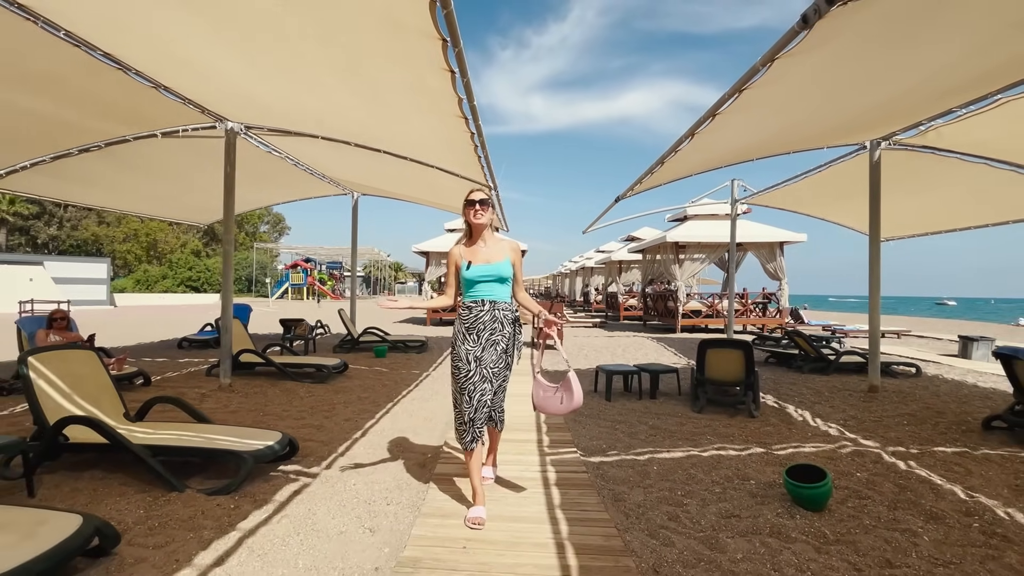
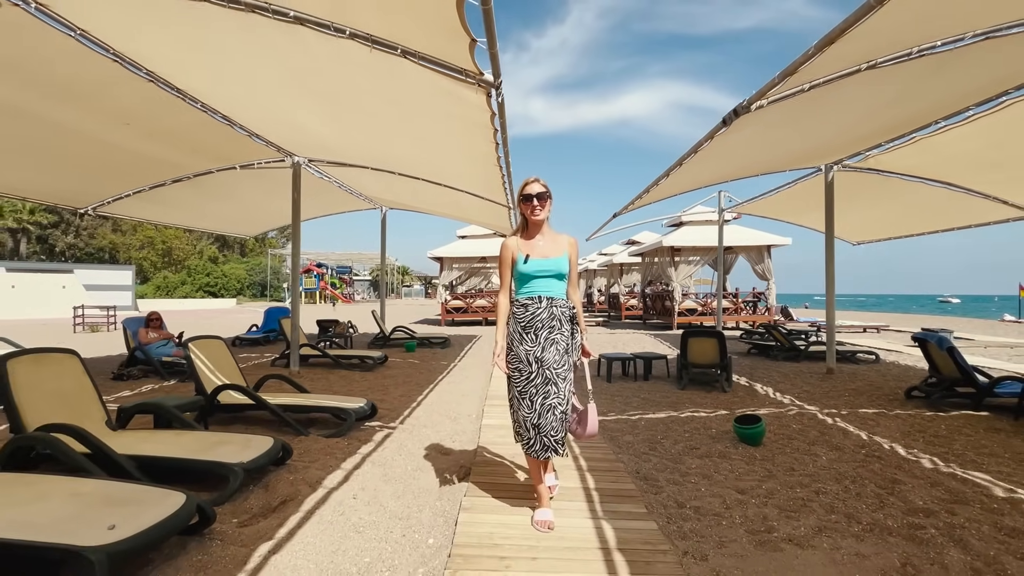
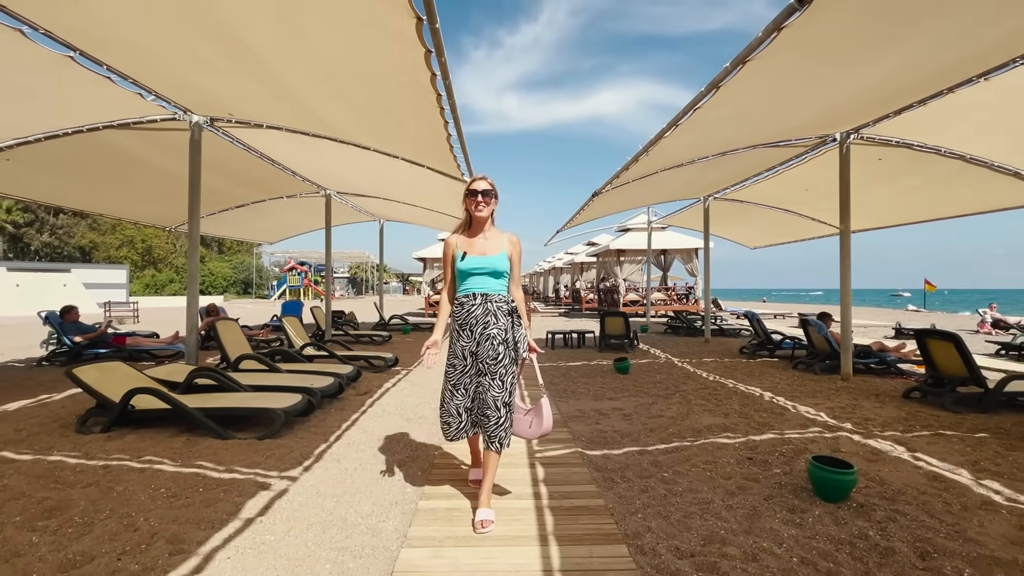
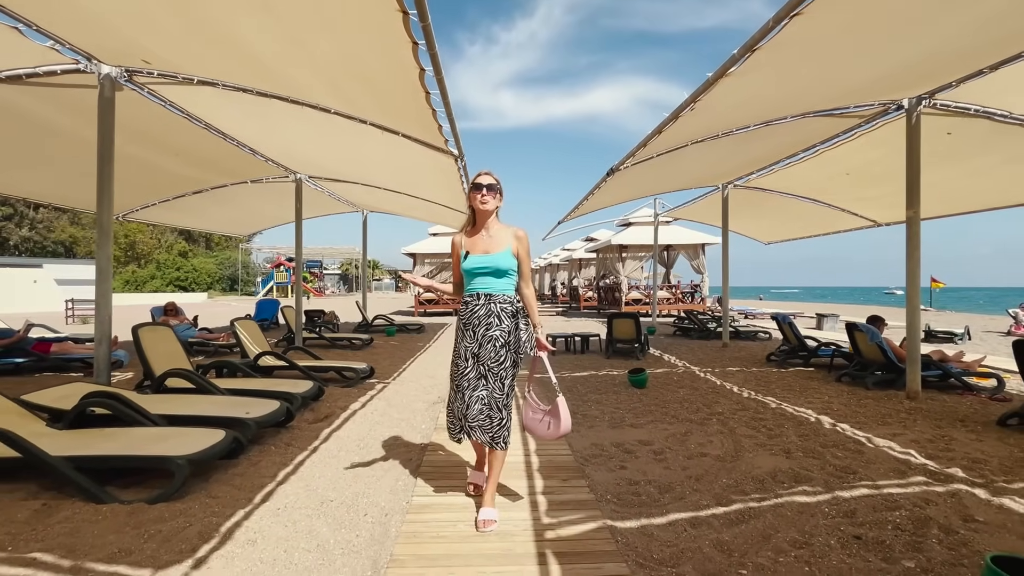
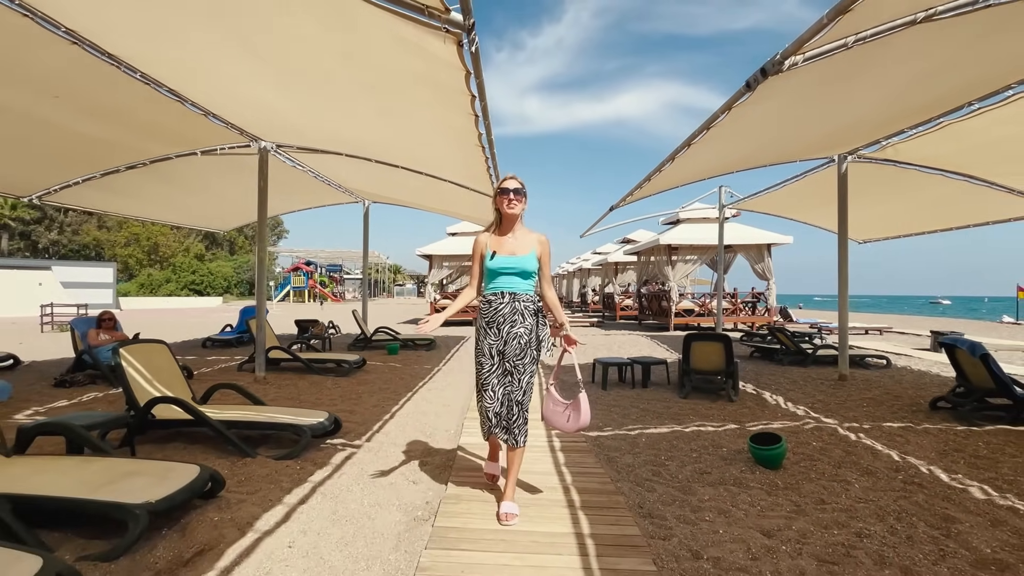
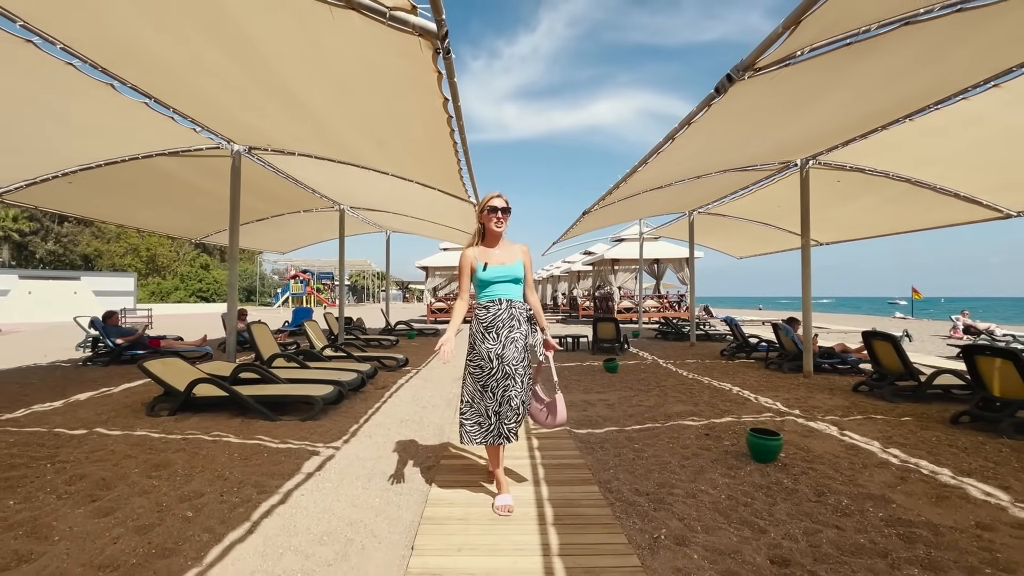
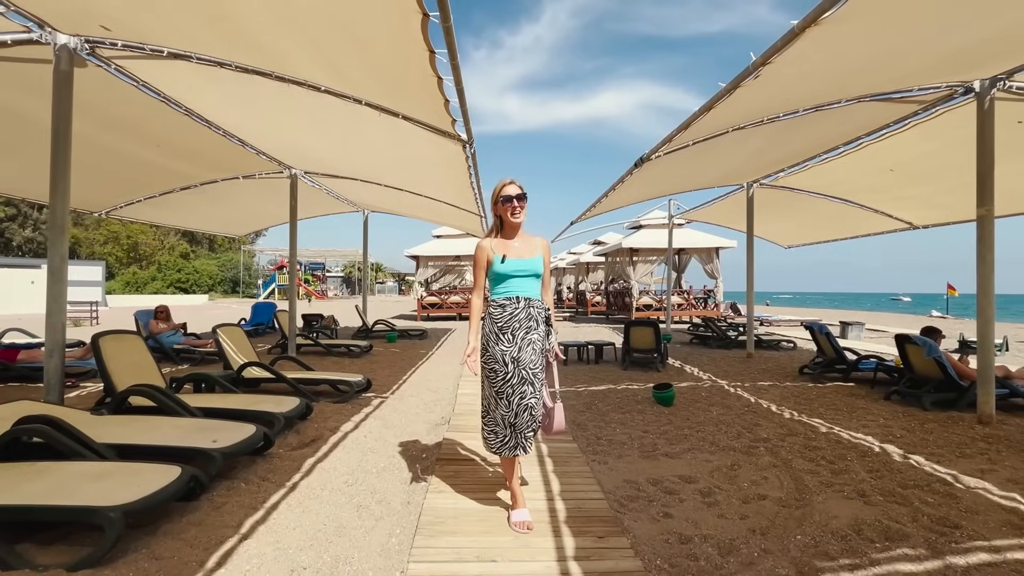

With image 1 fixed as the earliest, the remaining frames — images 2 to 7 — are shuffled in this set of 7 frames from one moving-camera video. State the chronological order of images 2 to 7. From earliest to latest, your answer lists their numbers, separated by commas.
5, 2, 7, 4, 3, 6
